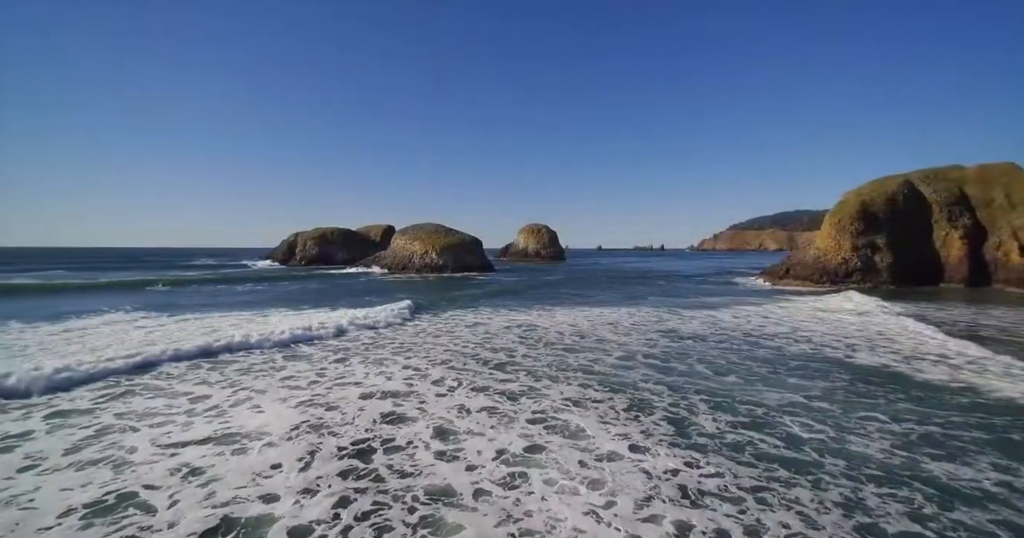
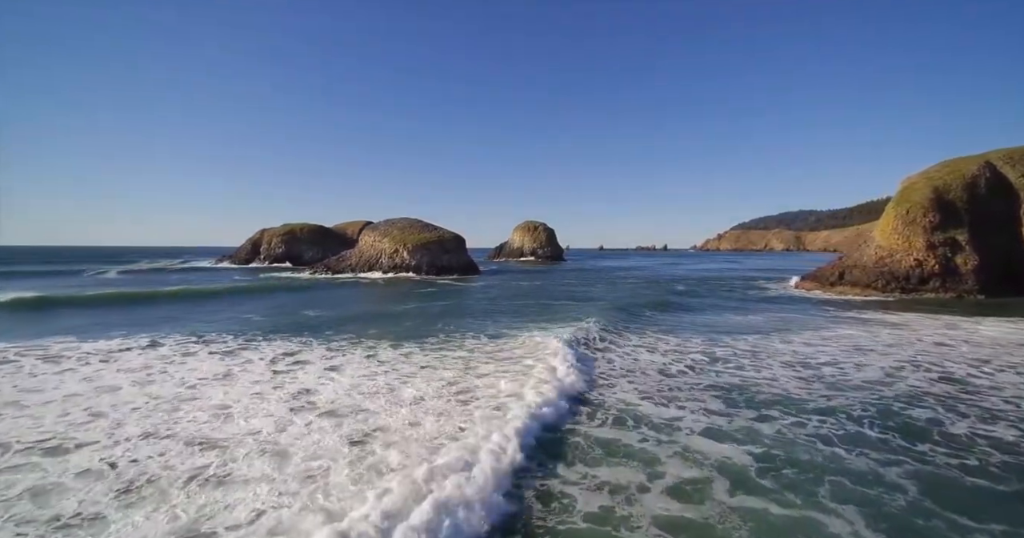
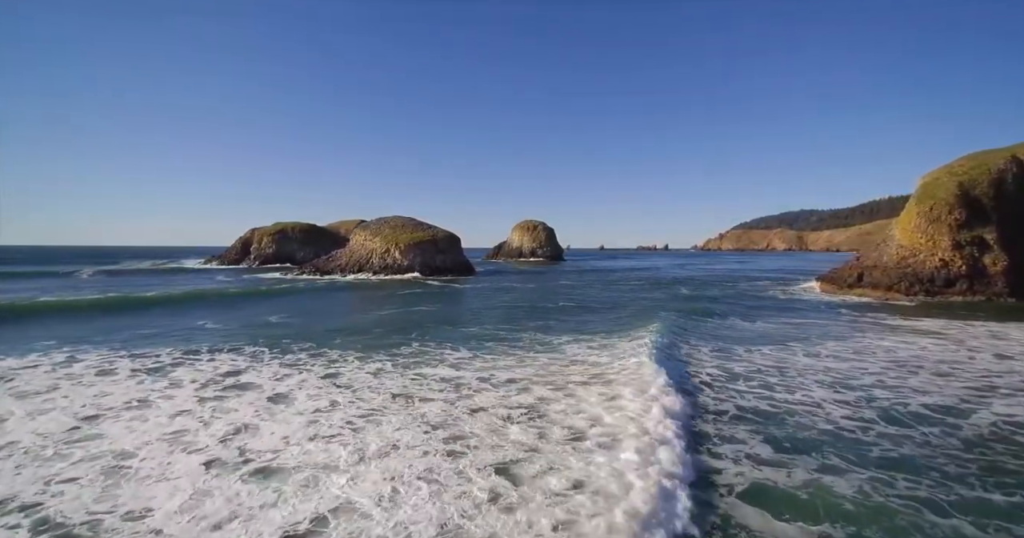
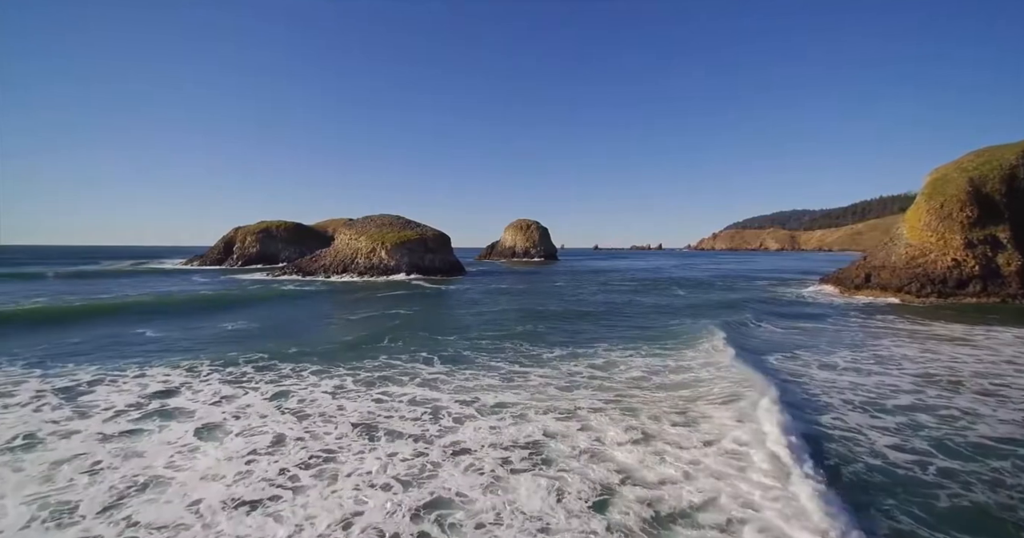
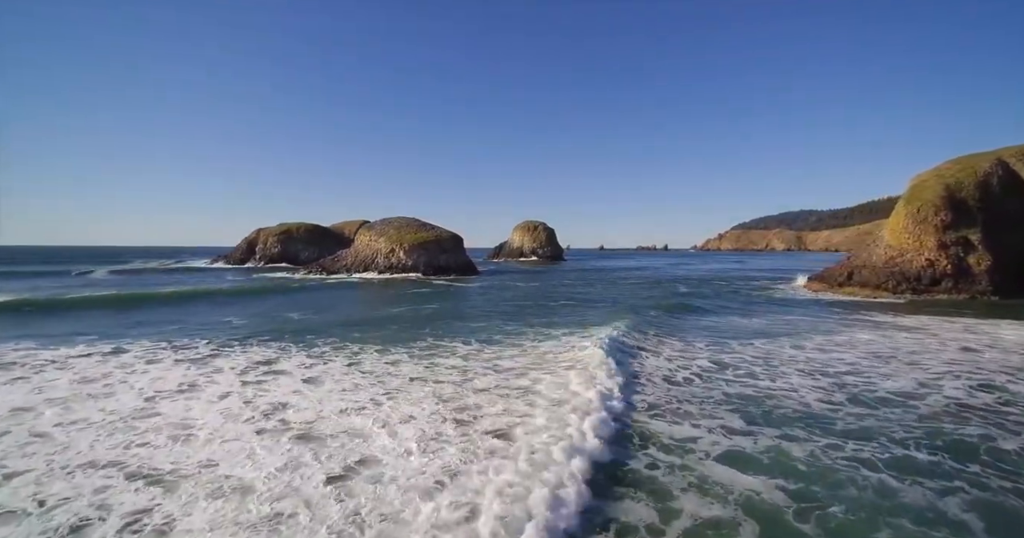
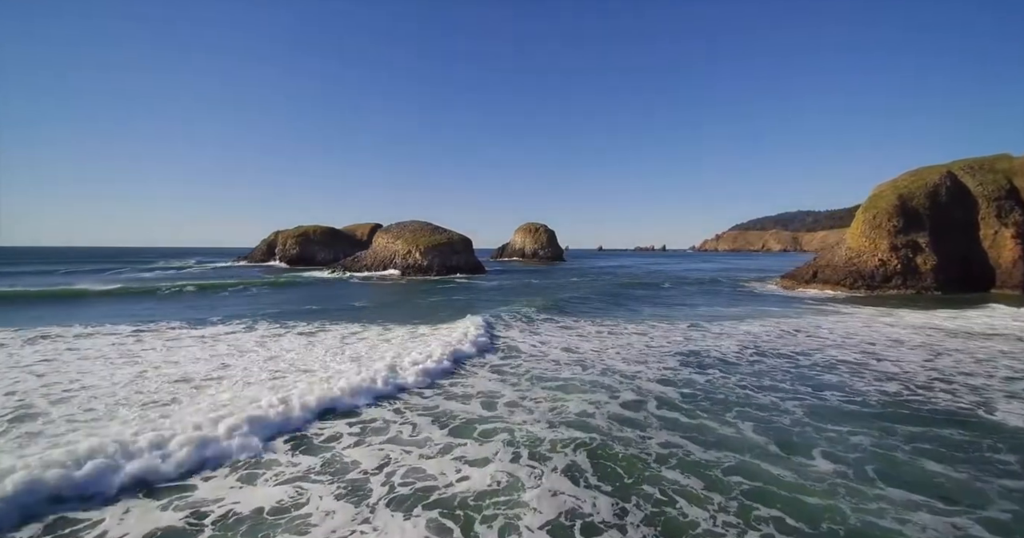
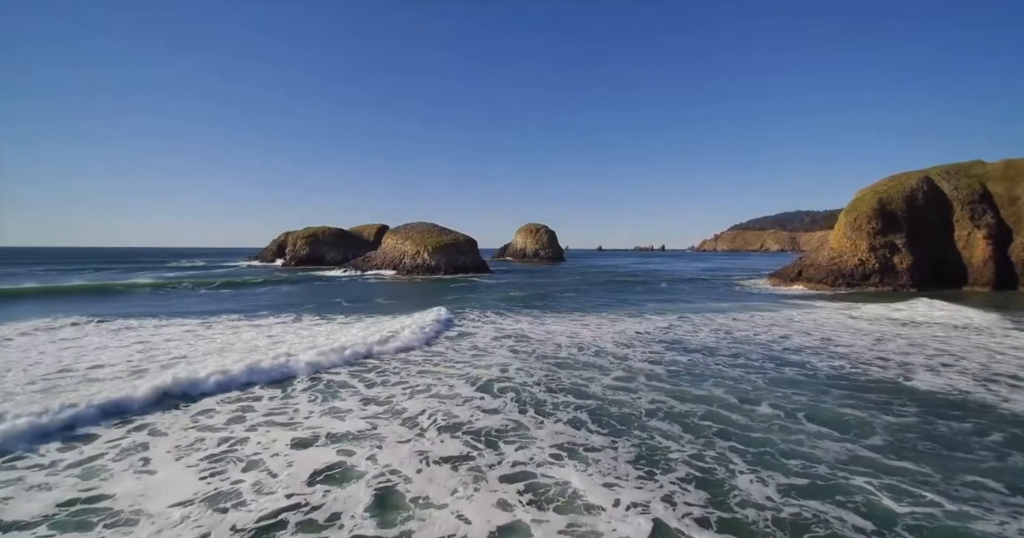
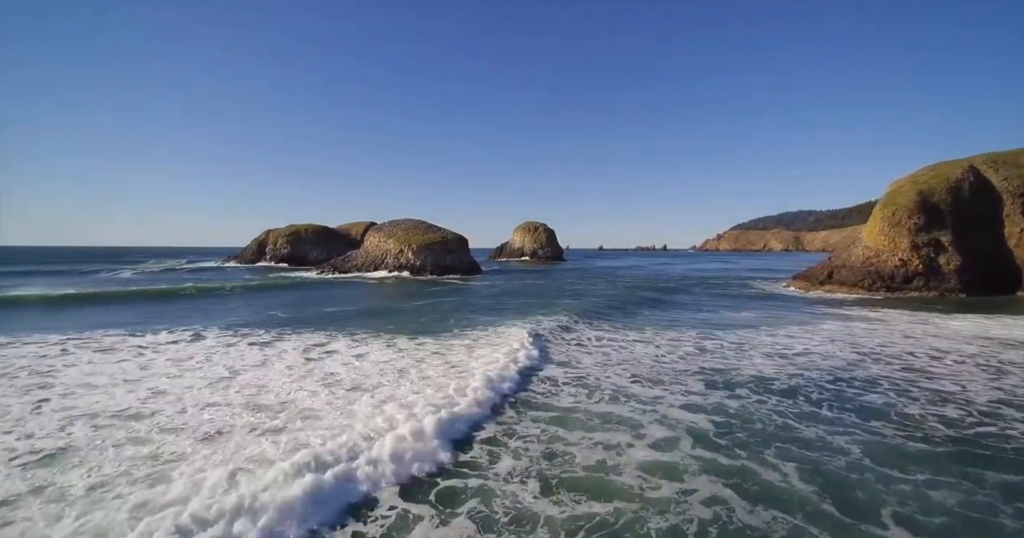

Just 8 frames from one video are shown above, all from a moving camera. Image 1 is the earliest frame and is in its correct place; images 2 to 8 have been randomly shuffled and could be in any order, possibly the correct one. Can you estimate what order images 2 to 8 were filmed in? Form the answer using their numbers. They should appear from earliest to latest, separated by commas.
7, 6, 8, 2, 5, 3, 4
